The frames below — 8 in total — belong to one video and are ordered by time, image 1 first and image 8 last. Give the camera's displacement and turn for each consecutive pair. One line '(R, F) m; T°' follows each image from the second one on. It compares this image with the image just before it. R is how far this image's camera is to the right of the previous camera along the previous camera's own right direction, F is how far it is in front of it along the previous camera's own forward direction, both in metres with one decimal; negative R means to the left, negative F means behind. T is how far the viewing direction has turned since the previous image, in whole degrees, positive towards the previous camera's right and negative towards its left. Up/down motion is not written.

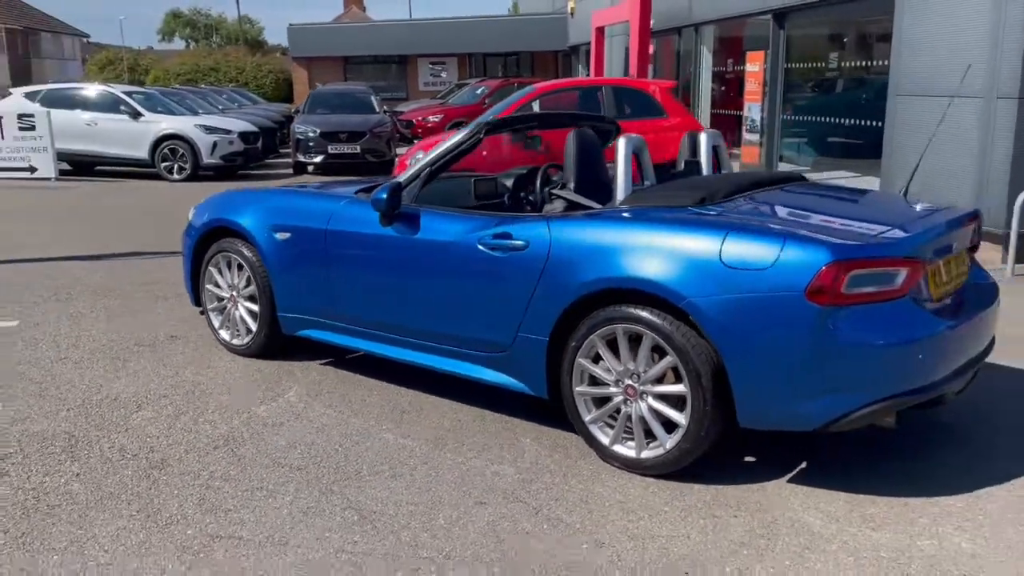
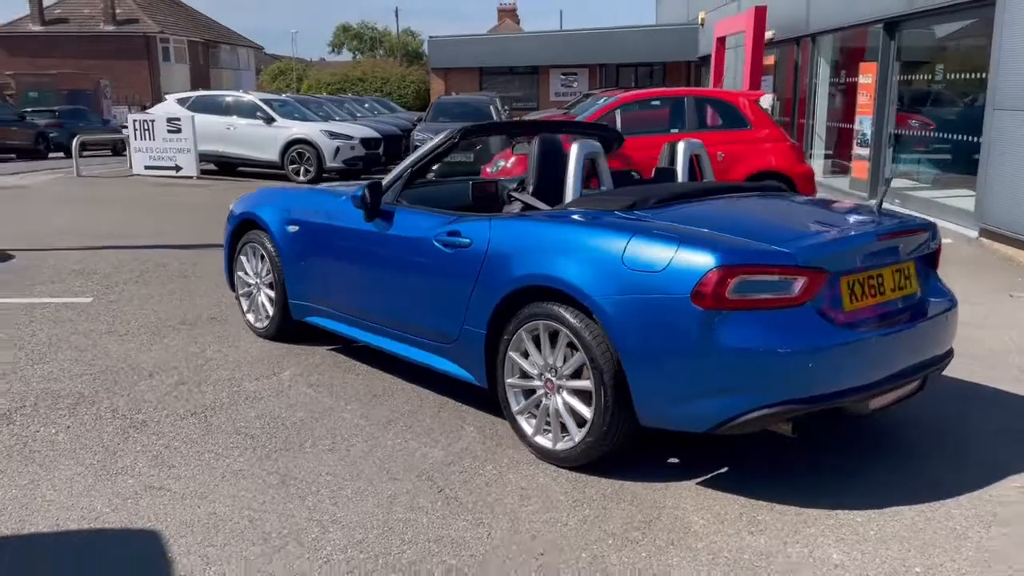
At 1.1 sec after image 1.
(+1.0, -0.1) m; -10°
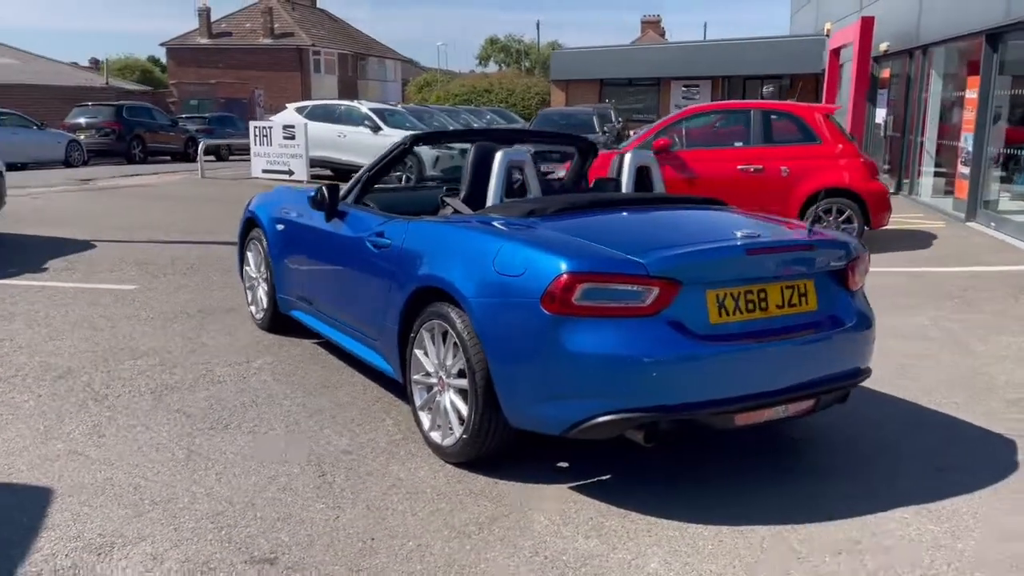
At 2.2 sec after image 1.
(+1.2, 0.0) m; -9°
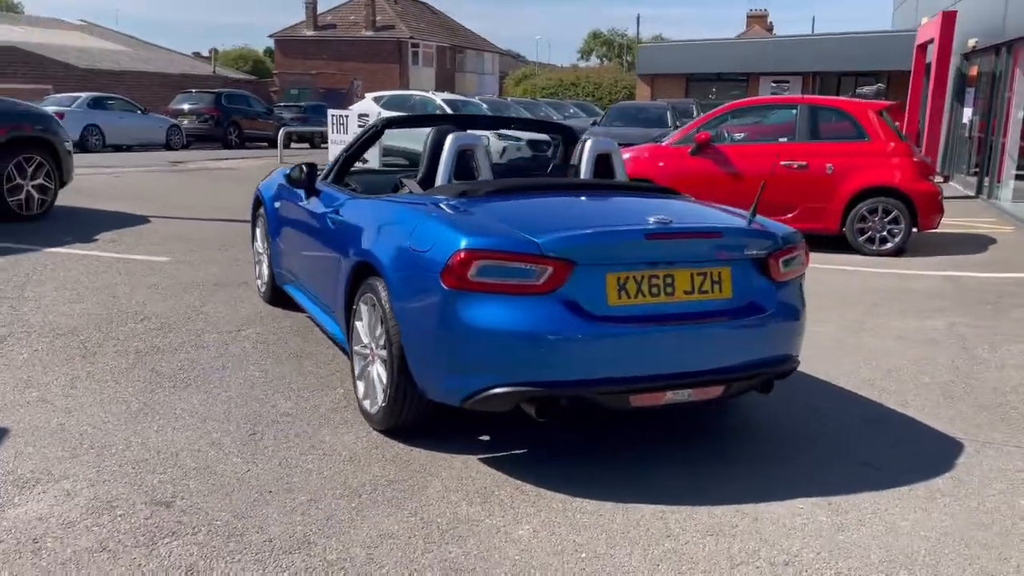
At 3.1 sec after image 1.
(+0.9, -0.1) m; -6°
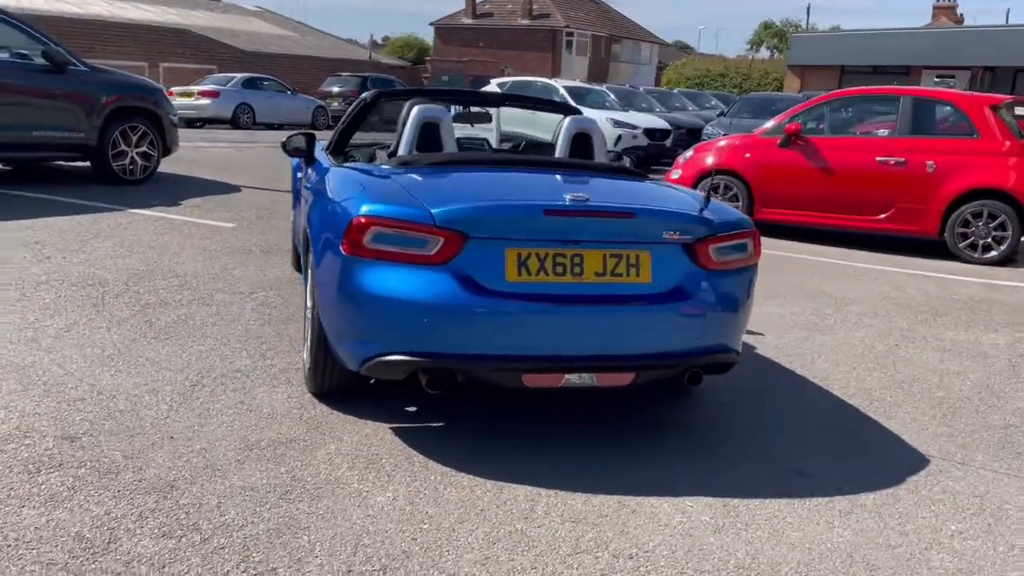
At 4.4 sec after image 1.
(+1.1, +0.1) m; -10°
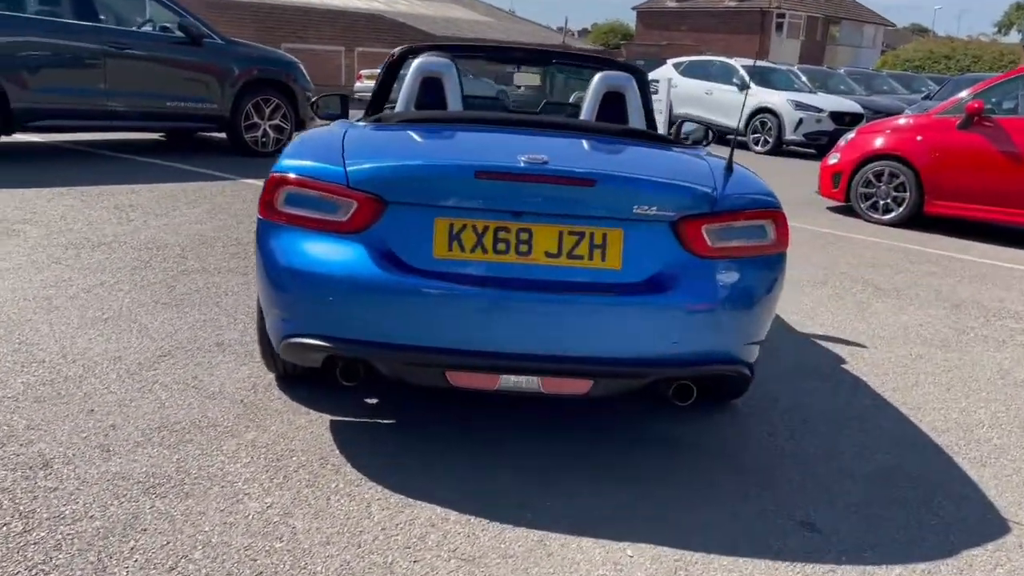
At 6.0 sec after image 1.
(+1.0, +0.8) m; -13°
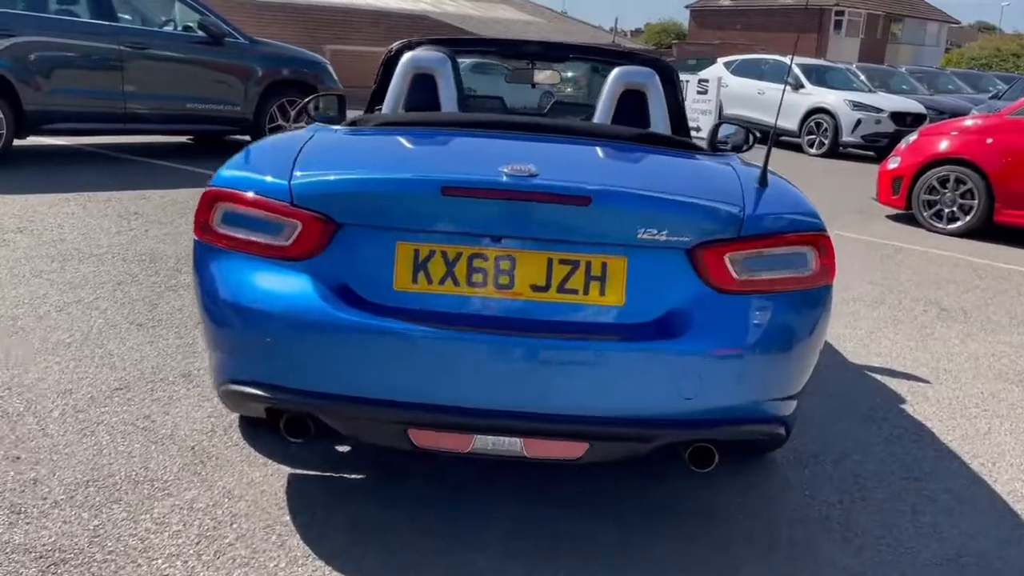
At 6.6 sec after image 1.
(+0.2, +0.6) m; -3°
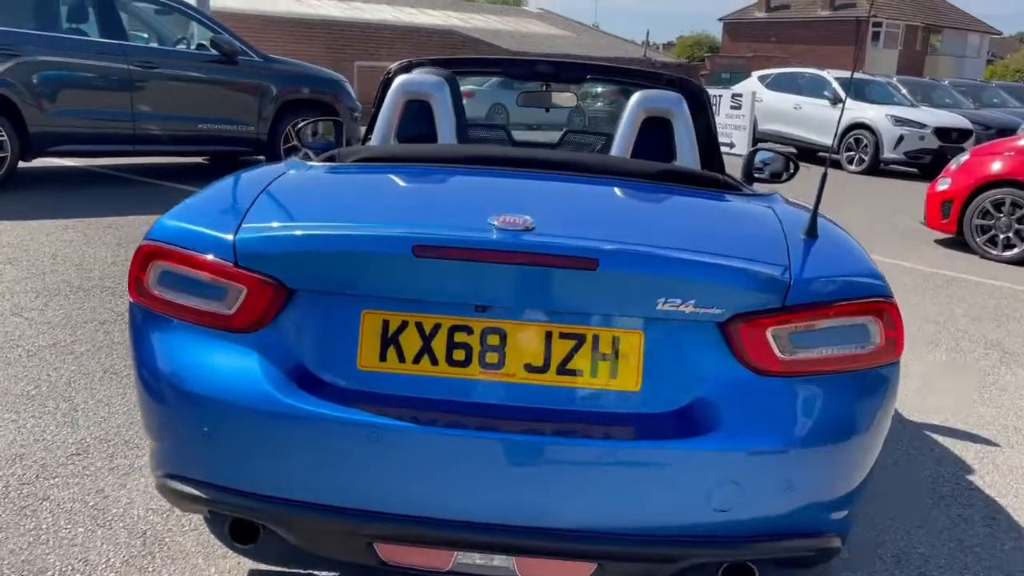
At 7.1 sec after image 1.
(+0.1, +0.5) m; -2°
